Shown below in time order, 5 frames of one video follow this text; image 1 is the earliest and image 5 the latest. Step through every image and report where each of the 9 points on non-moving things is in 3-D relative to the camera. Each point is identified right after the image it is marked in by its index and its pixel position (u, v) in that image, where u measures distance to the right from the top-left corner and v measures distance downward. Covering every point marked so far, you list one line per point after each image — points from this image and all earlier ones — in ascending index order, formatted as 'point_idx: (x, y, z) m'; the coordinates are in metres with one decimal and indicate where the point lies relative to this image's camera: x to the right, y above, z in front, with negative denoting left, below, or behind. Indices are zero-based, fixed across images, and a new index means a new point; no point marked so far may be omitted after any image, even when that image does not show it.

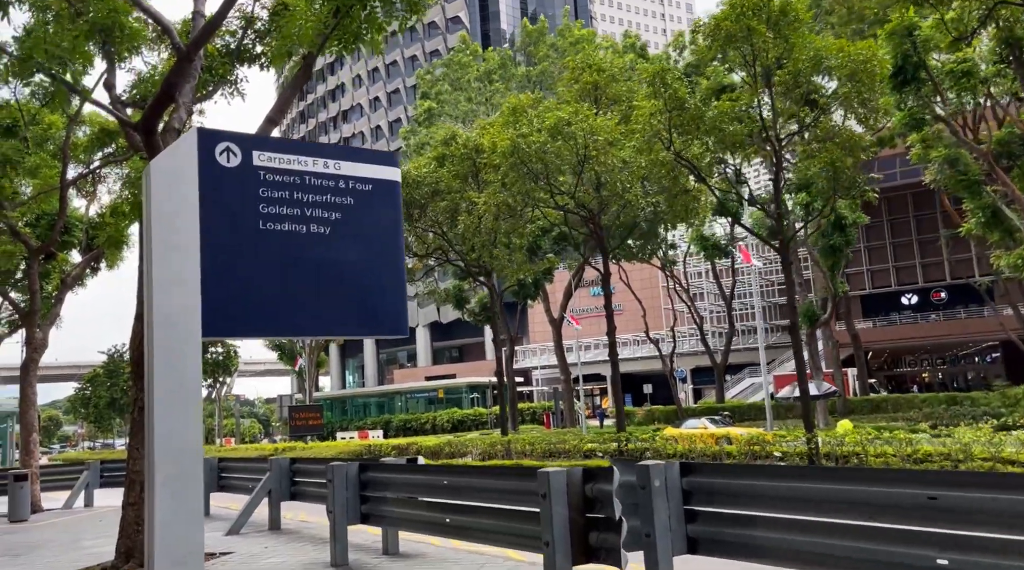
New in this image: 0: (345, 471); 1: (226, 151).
0: (-1.6, -1.8, +8.4) m
1: (-2.4, +1.1, +7.3) m
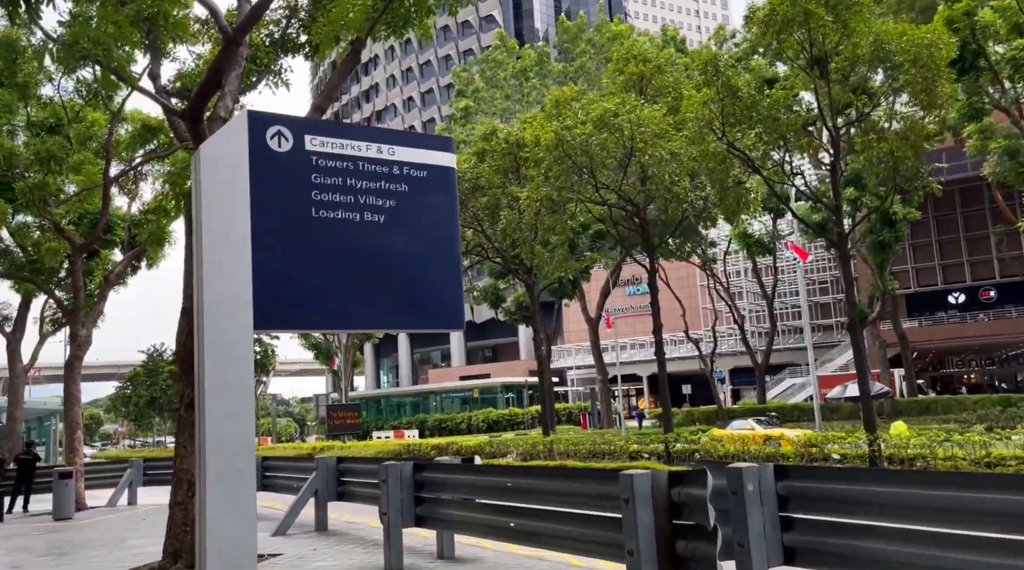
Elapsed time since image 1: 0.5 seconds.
0: (-1.0, -1.7, +8.0) m
1: (-1.9, +1.2, +6.9) m
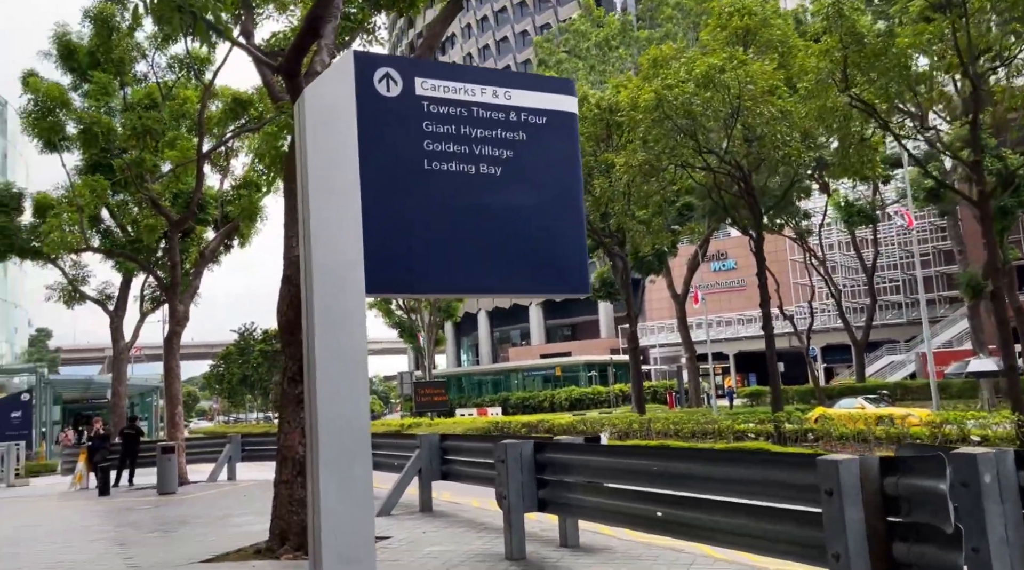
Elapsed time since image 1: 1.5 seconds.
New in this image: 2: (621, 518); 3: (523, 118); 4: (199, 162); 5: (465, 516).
0: (0.0, -1.4, +7.3) m
1: (-0.9, +1.5, +6.2) m
2: (+0.8, -1.7, +6.3) m
3: (+0.1, +1.3, +6.7) m
4: (-6.7, +2.6, +18.6) m
5: (-0.6, -2.7, +10.2) m
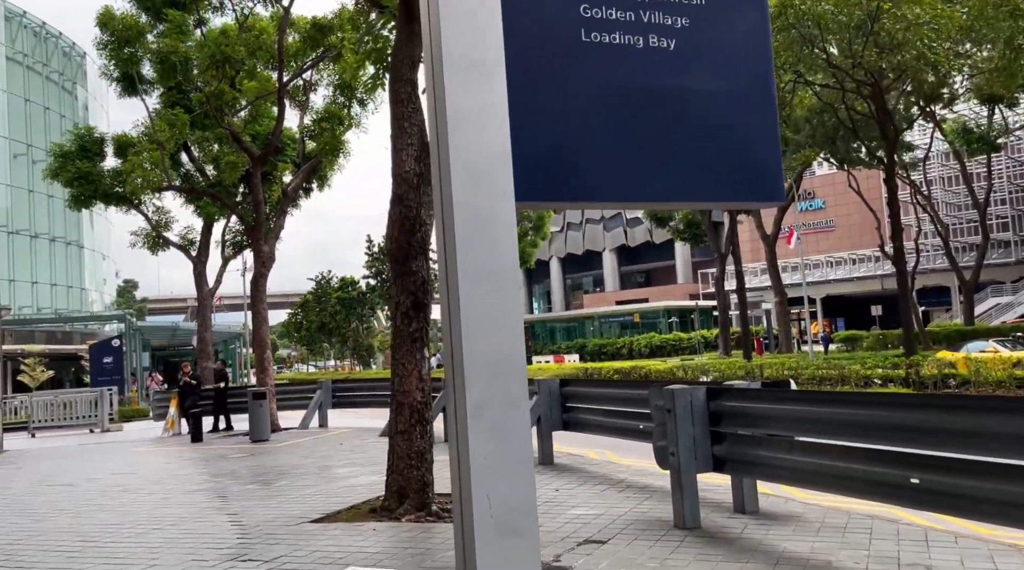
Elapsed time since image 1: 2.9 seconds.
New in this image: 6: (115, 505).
0: (+1.2, -0.8, +6.0) m
1: (+0.1, +2.0, +4.8) m
2: (+1.9, -1.1, +5.0) m
3: (+1.2, +1.9, +5.2) m
4: (-4.7, +3.9, +17.5) m
5: (+0.8, -1.9, +9.0) m
6: (-4.1, -2.3, +9.0) m
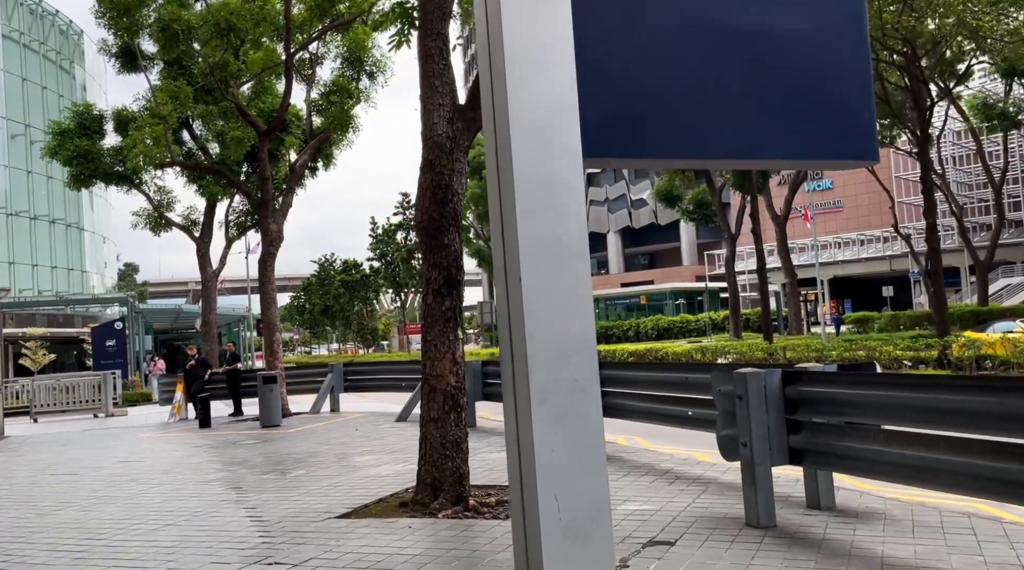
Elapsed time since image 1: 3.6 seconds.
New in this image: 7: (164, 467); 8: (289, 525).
0: (+1.5, -0.6, +5.4) m
1: (+0.5, +2.2, +4.2) m
2: (+2.2, -1.0, +4.4) m
3: (+1.5, +2.0, +4.5) m
4: (-4.3, +4.2, +16.8) m
5: (+1.2, -1.7, +8.4) m
6: (-3.8, -2.0, +8.4) m
7: (-4.1, -2.2, +10.3) m
8: (-1.6, -1.8, +6.4) m
